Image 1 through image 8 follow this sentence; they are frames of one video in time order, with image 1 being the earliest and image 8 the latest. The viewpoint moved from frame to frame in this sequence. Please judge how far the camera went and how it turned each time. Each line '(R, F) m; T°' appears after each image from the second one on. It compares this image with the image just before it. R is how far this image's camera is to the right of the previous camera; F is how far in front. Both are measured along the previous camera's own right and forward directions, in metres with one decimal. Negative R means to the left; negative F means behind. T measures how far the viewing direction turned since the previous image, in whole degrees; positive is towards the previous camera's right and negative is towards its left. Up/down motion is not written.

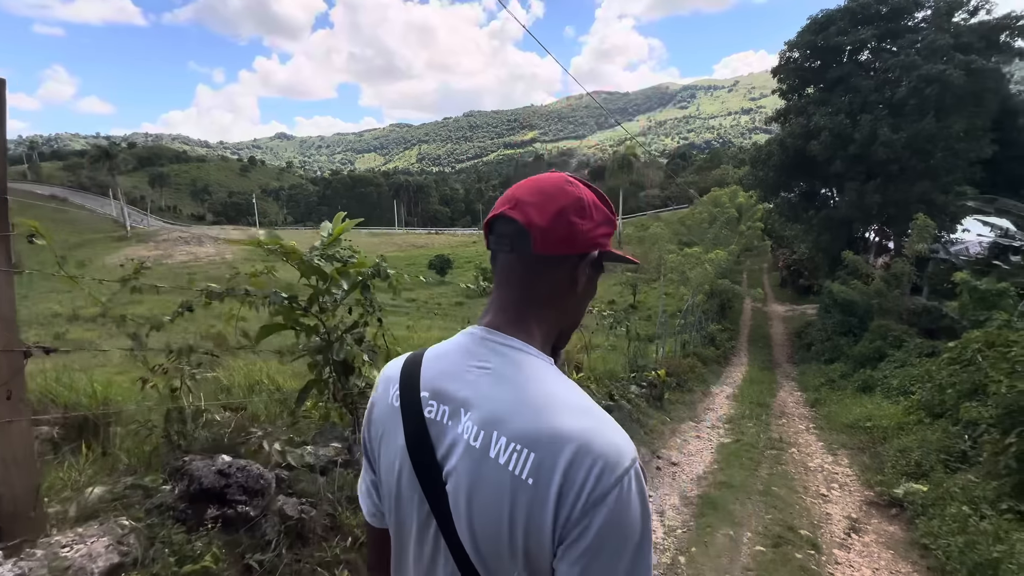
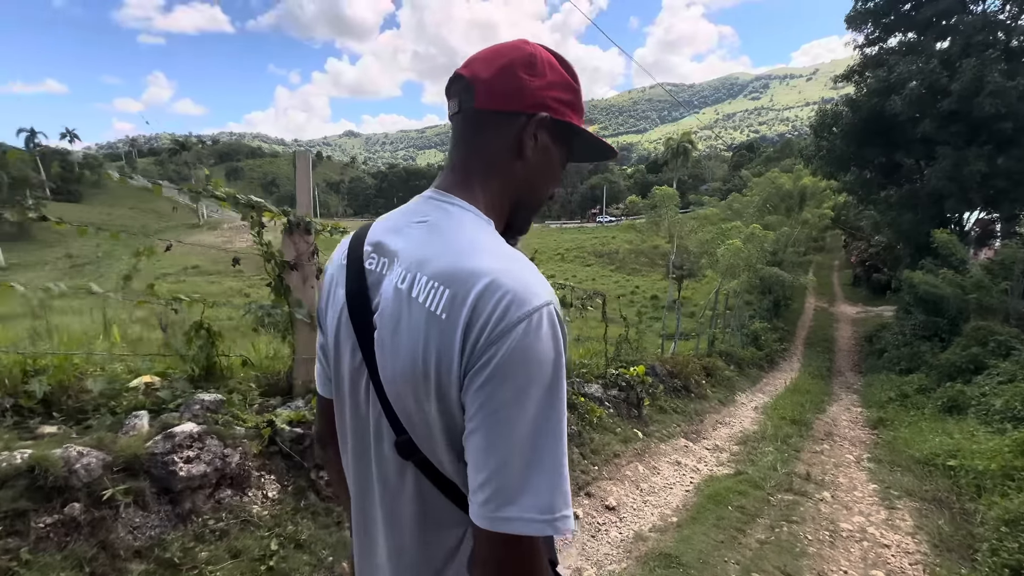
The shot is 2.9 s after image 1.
(+1.3, +1.6) m; -7°
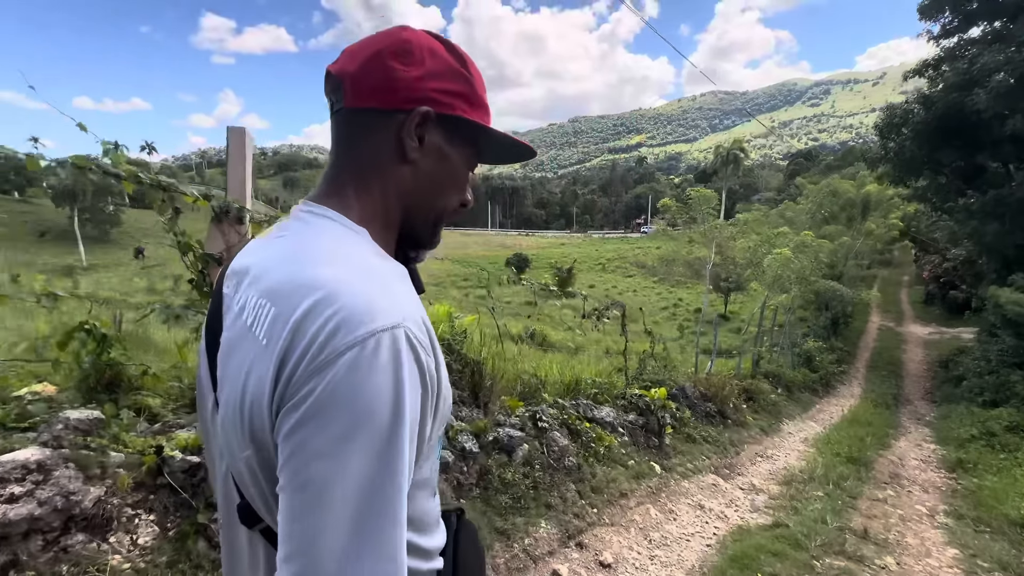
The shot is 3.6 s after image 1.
(+0.3, +0.5) m; -5°
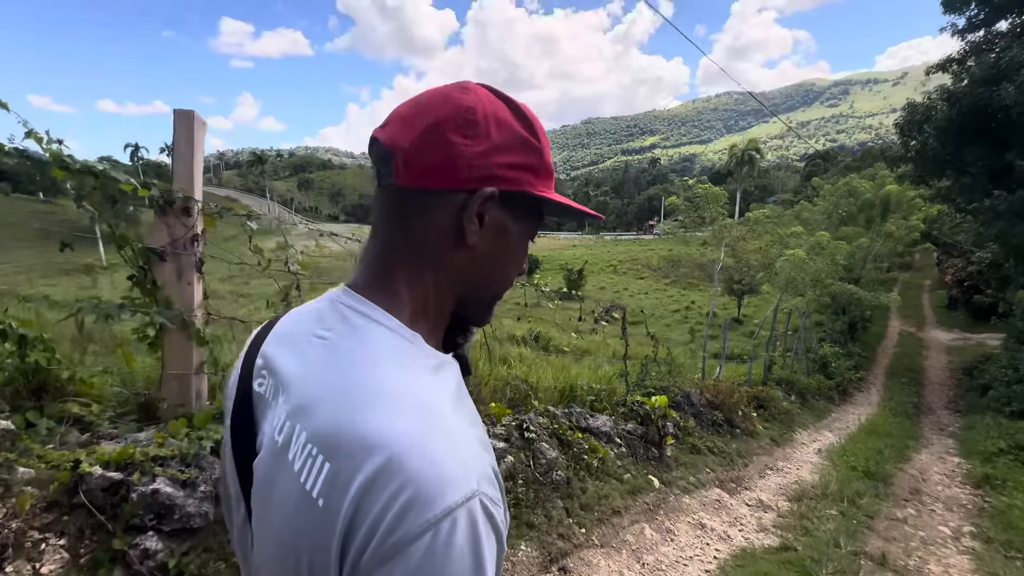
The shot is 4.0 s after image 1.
(+0.2, +0.2) m; -2°
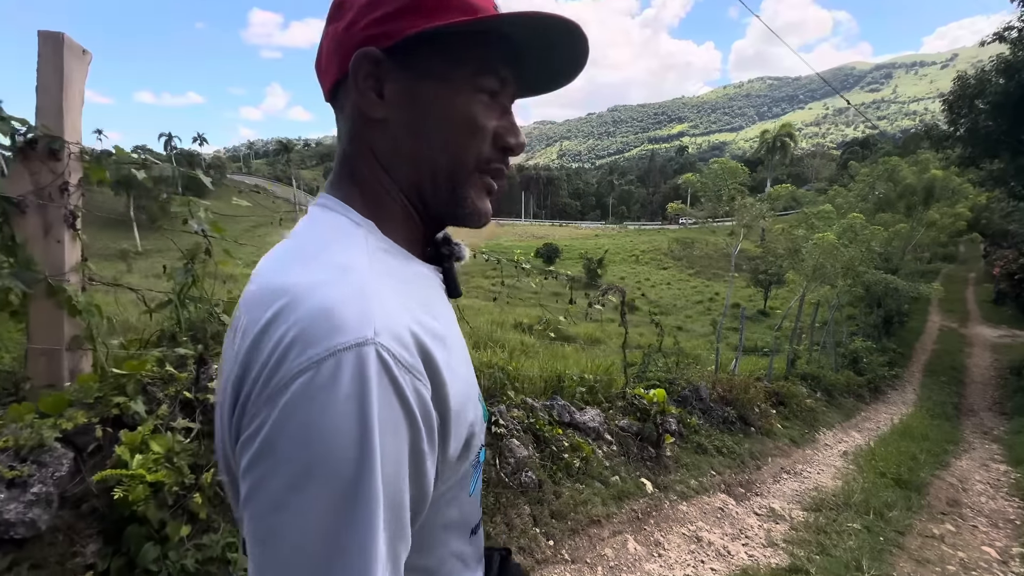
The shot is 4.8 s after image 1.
(+0.3, +0.4) m; -3°
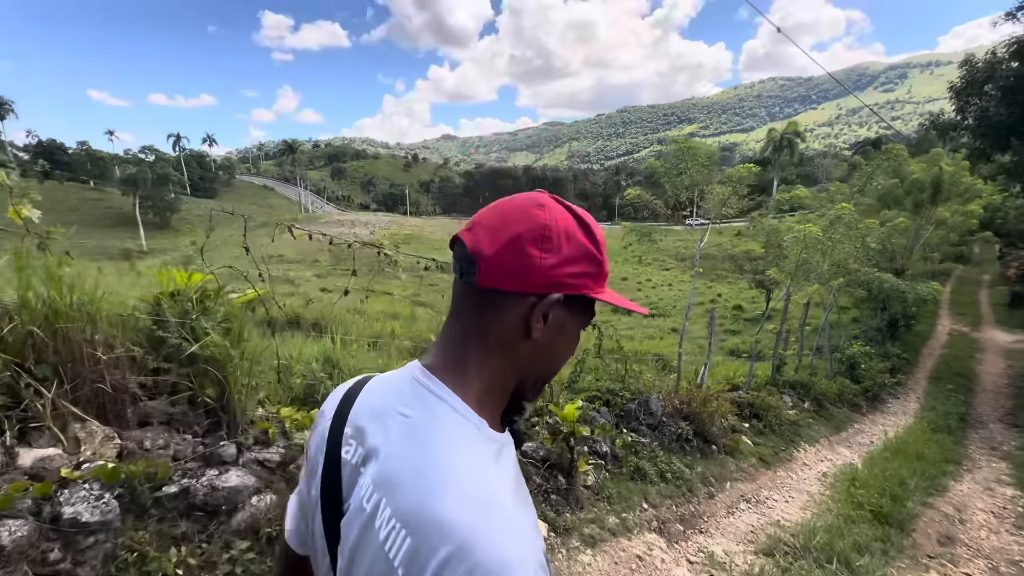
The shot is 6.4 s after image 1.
(+0.8, +0.6) m; -1°
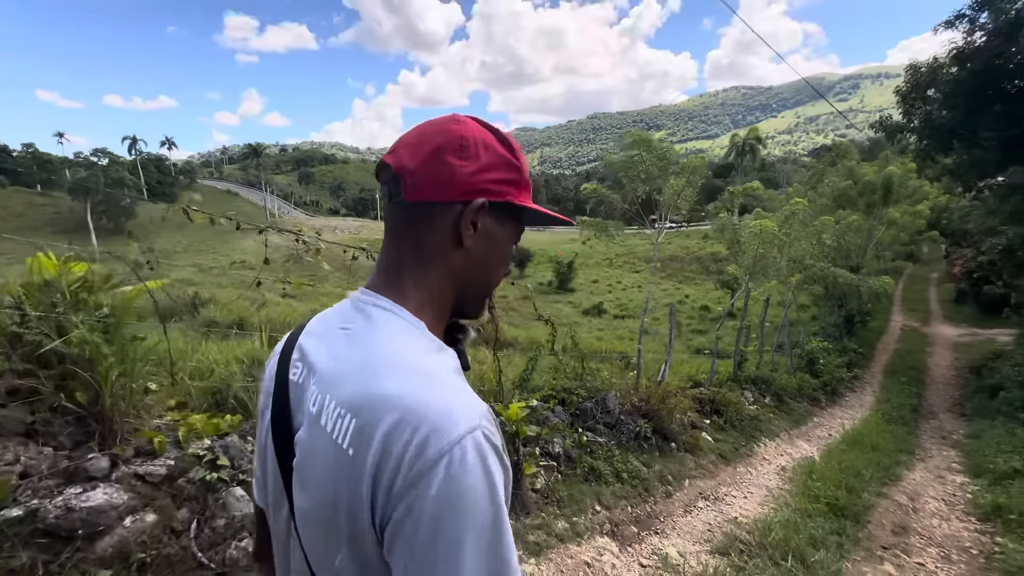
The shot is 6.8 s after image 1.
(+0.2, +0.2) m; +3°
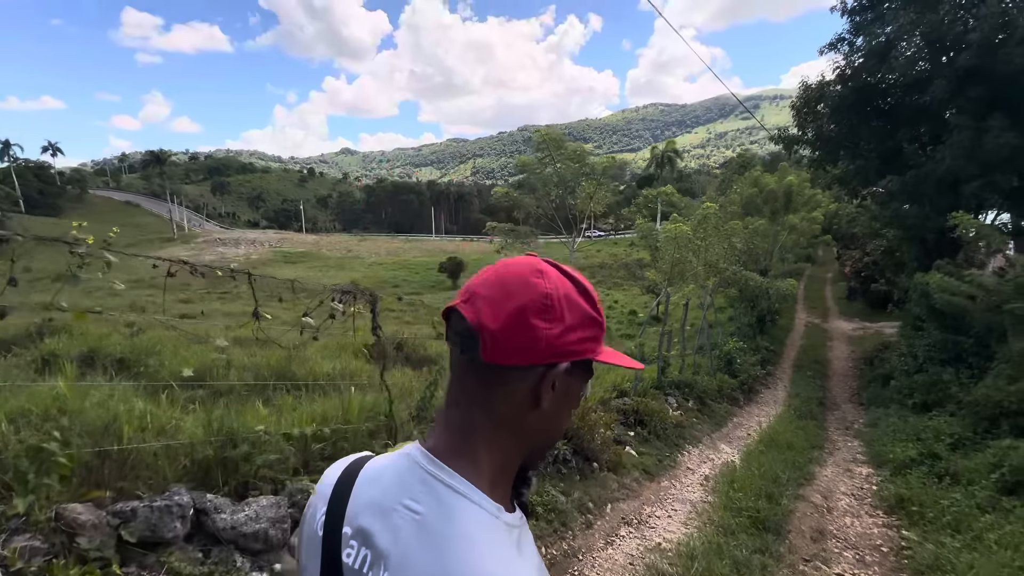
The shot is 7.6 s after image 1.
(+0.3, +0.4) m; +8°
